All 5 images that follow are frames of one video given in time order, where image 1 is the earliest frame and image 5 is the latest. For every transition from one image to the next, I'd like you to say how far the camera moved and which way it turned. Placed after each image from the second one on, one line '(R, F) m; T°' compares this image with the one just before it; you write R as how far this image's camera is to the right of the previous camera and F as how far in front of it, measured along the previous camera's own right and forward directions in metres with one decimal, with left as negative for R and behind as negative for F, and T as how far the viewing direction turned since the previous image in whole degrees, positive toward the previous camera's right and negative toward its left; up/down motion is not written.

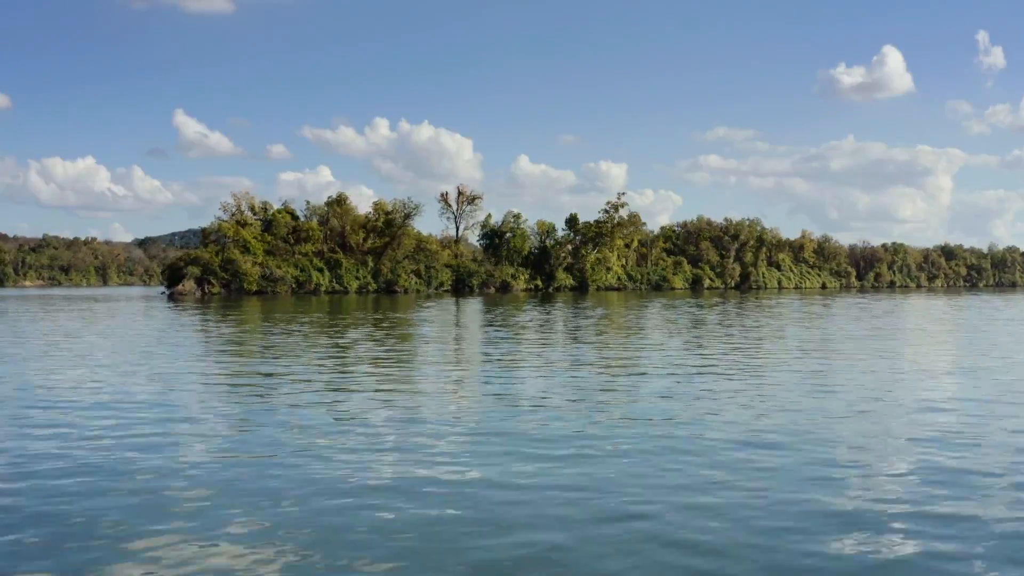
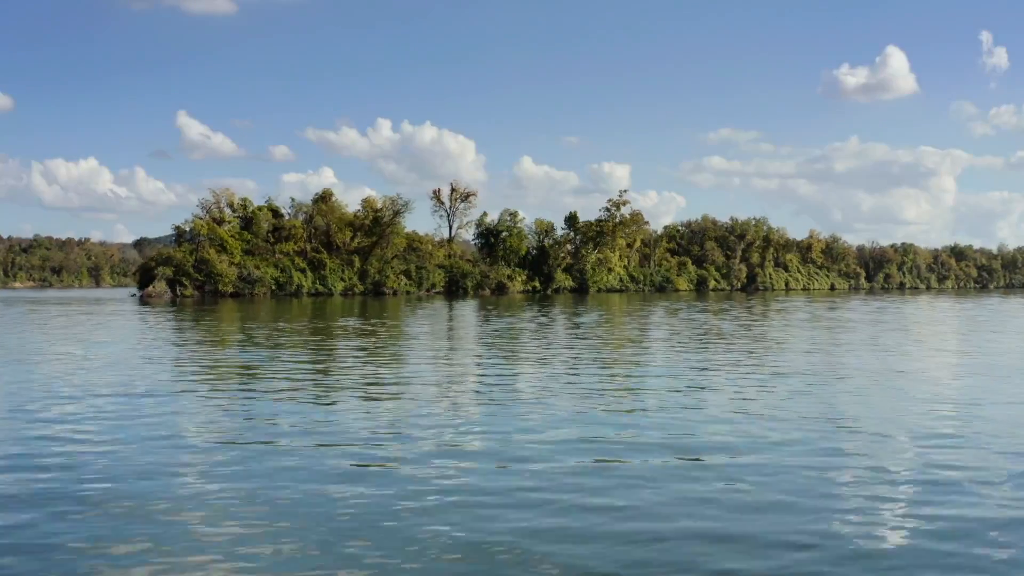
(+0.4, +2.7) m; 0°
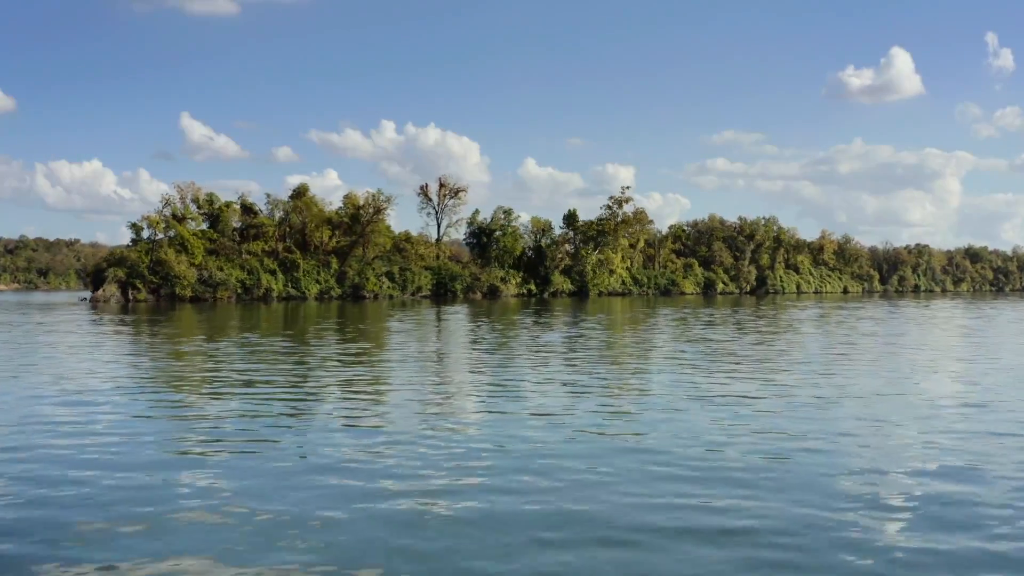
(+0.6, +3.9) m; 0°
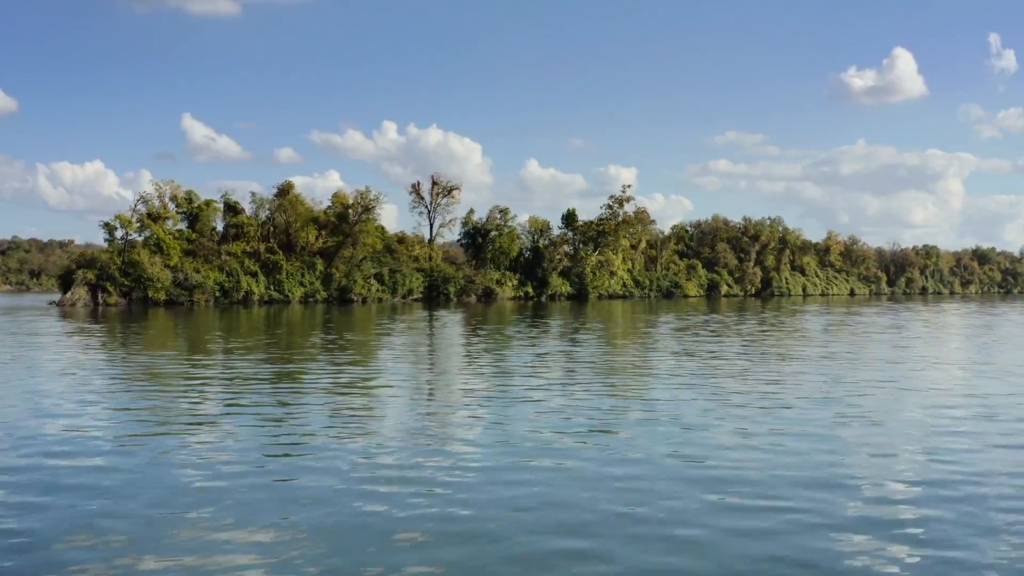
(+0.3, +2.0) m; 0°
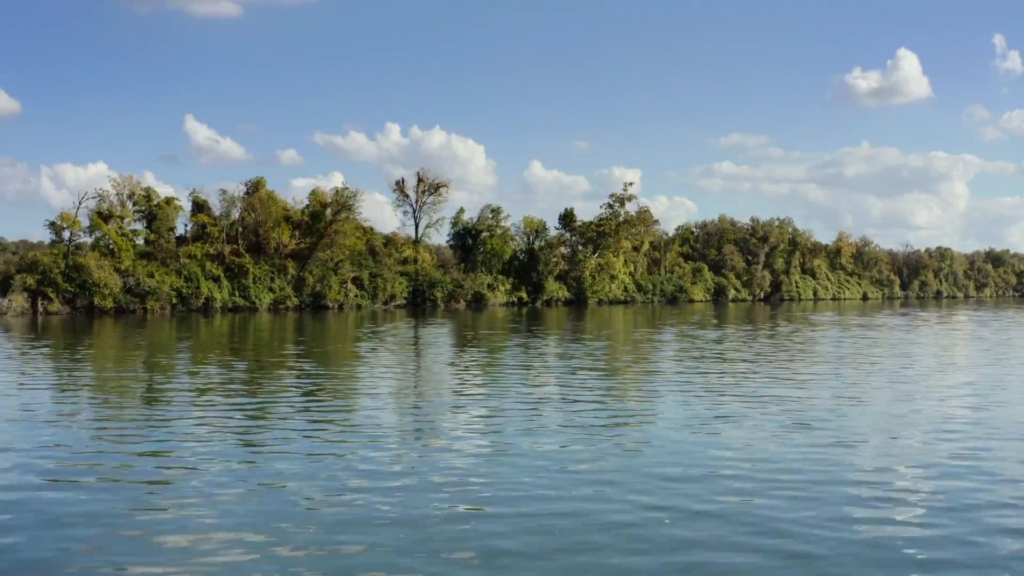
(+0.6, +3.4) m; 0°
